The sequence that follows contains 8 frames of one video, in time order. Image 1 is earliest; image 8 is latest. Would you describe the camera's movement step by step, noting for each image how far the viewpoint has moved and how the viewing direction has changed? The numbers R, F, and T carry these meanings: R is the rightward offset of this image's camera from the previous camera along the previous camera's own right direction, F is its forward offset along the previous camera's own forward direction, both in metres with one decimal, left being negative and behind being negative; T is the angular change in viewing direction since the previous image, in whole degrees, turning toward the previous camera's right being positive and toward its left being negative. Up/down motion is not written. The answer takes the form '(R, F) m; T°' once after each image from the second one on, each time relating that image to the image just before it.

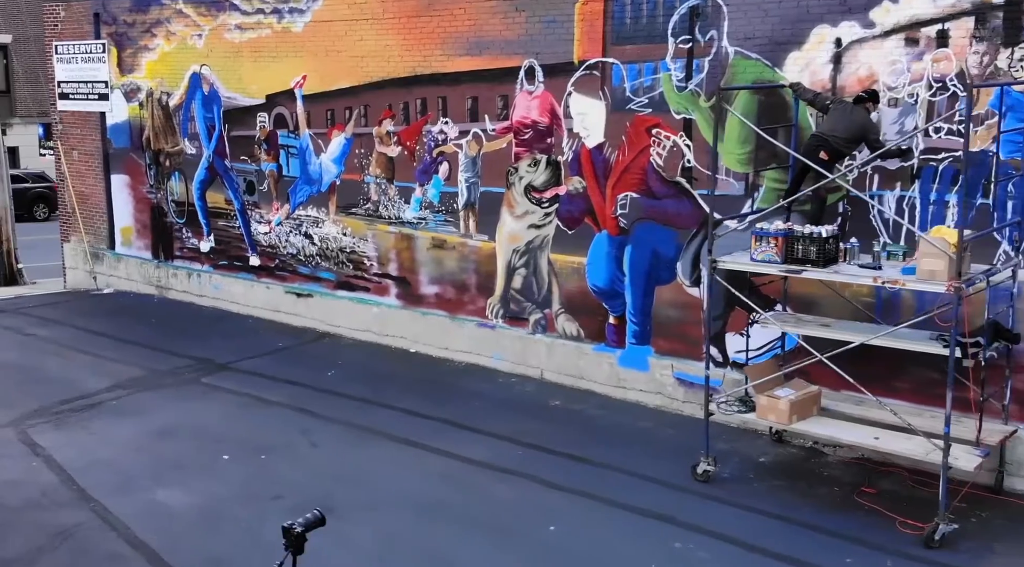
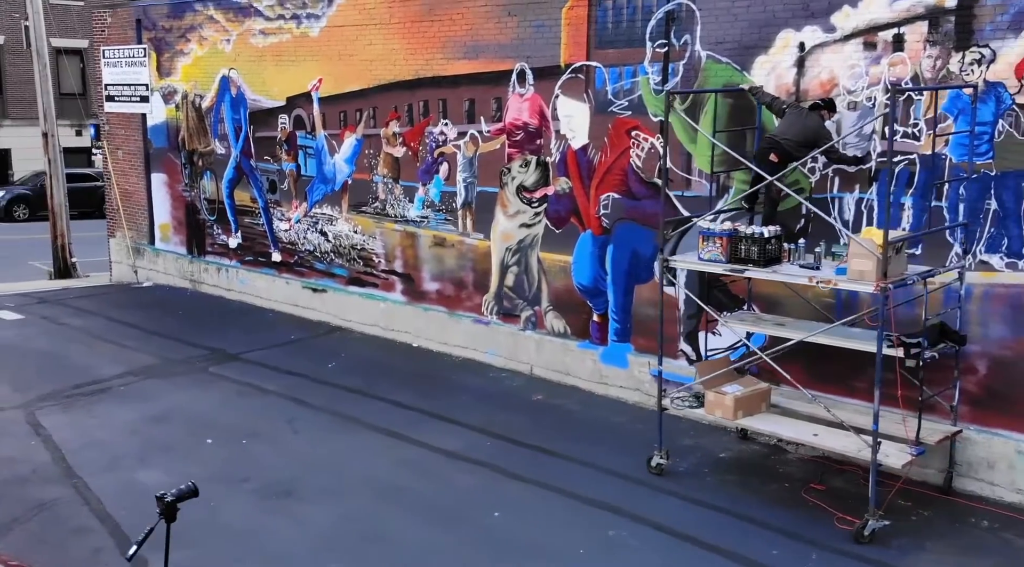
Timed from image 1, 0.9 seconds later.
(+0.8, -0.3) m; -4°
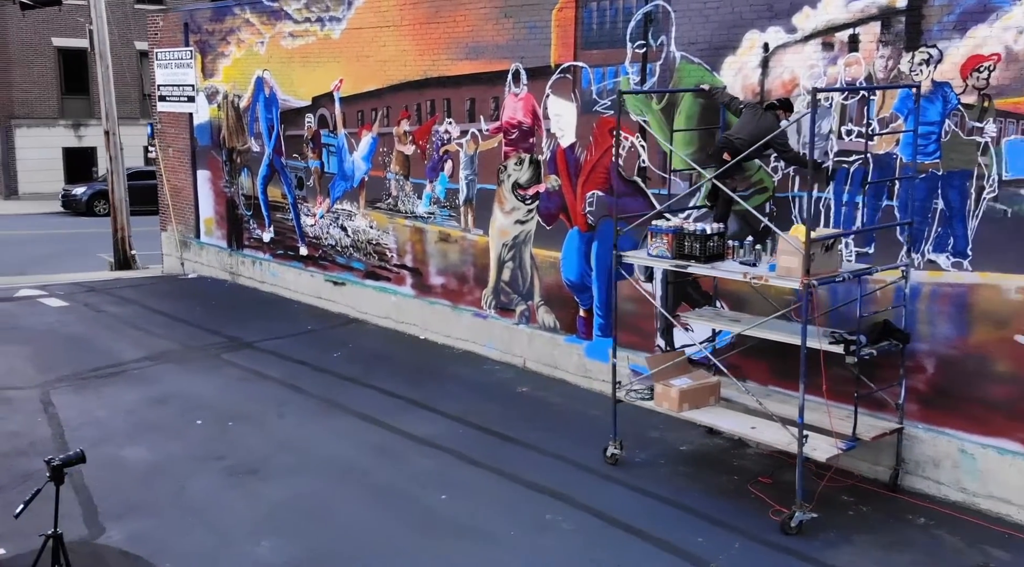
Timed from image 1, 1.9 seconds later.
(+0.9, -0.3) m; -5°
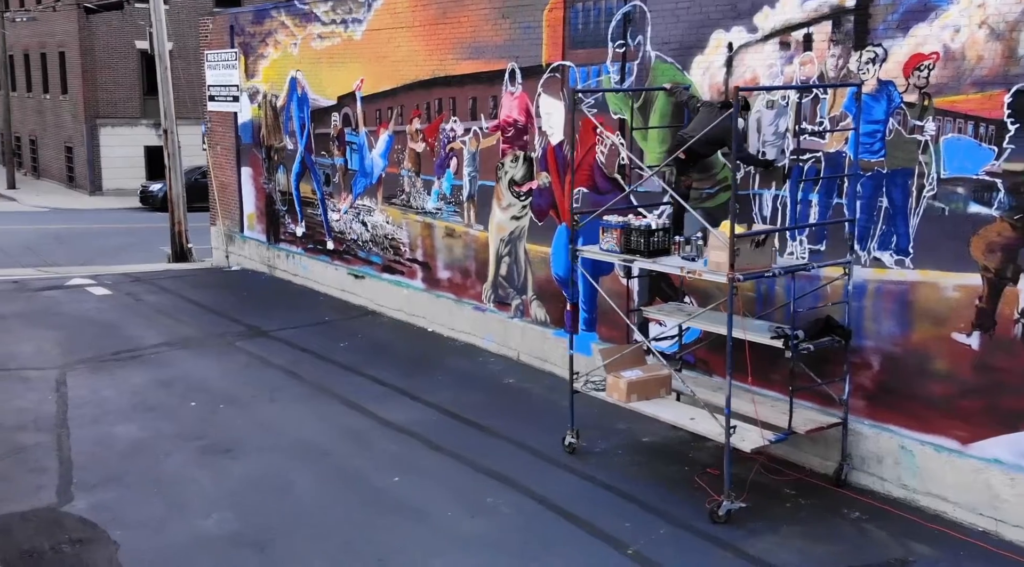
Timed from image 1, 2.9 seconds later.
(+1.0, -0.2) m; -5°
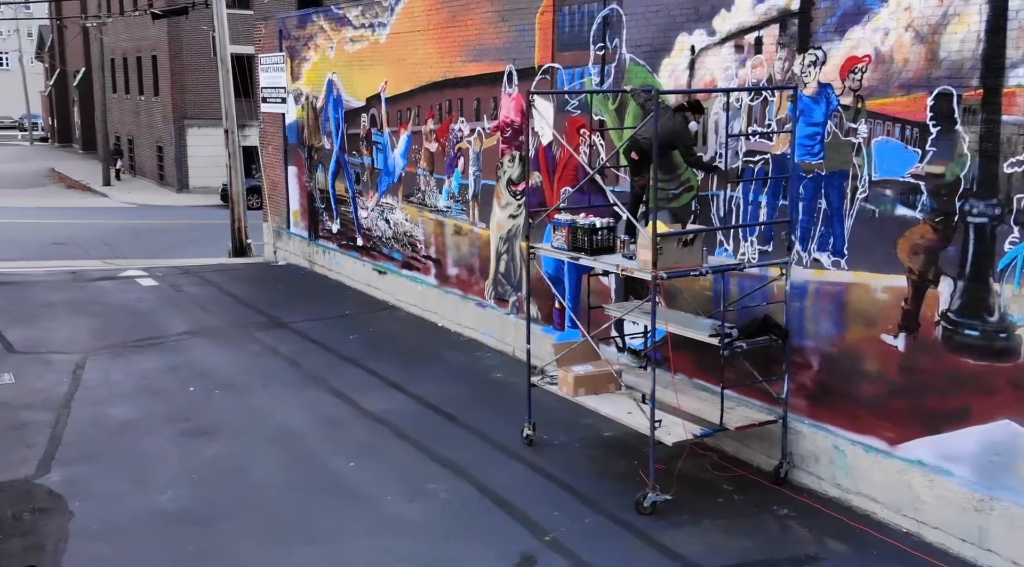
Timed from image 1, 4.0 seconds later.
(+1.1, -0.2) m; -5°
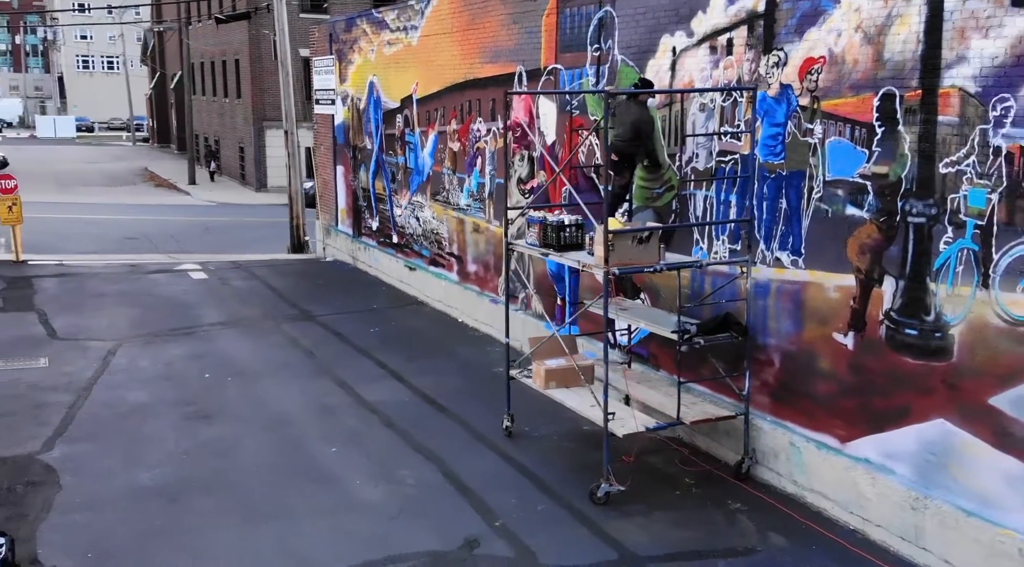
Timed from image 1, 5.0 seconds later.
(+0.9, -0.2) m; -5°
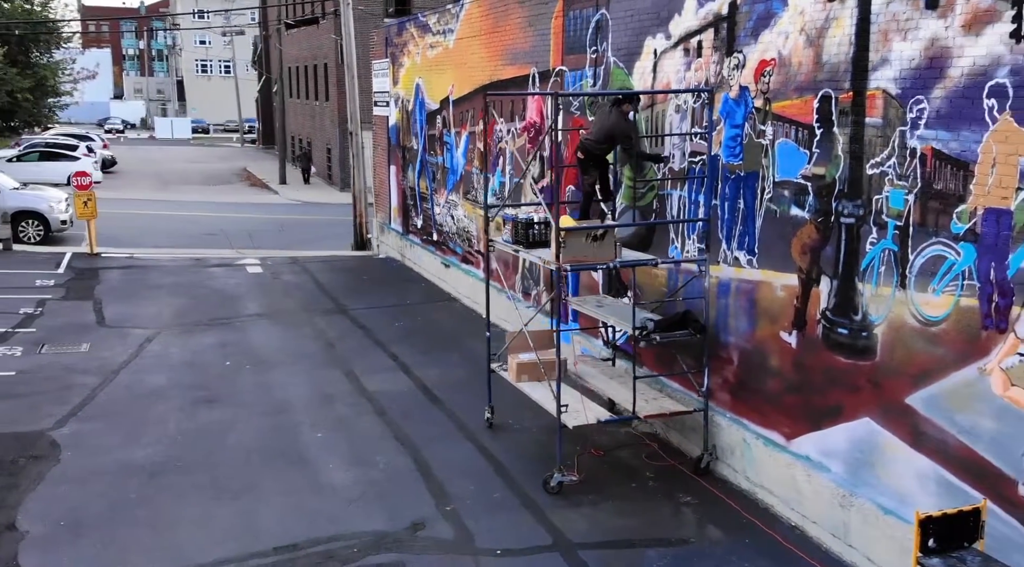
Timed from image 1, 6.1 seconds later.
(+1.0, -0.2) m; -5°
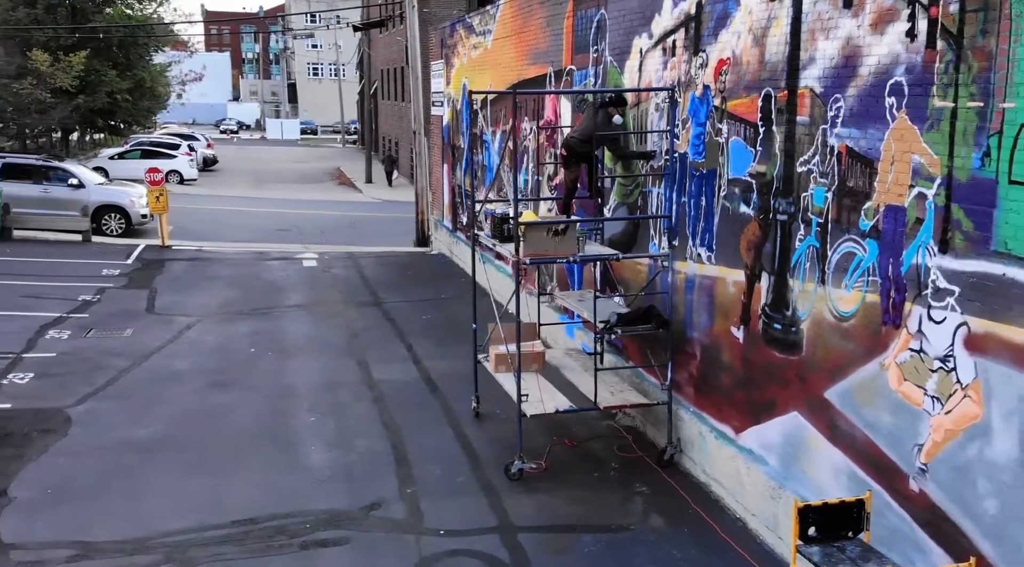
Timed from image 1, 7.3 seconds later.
(+1.0, -0.2) m; -6°
